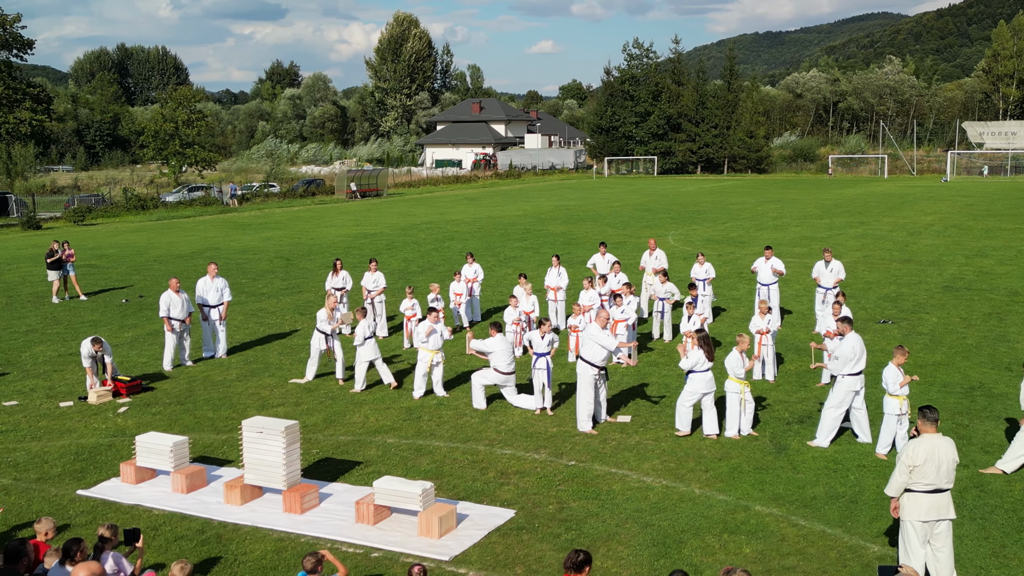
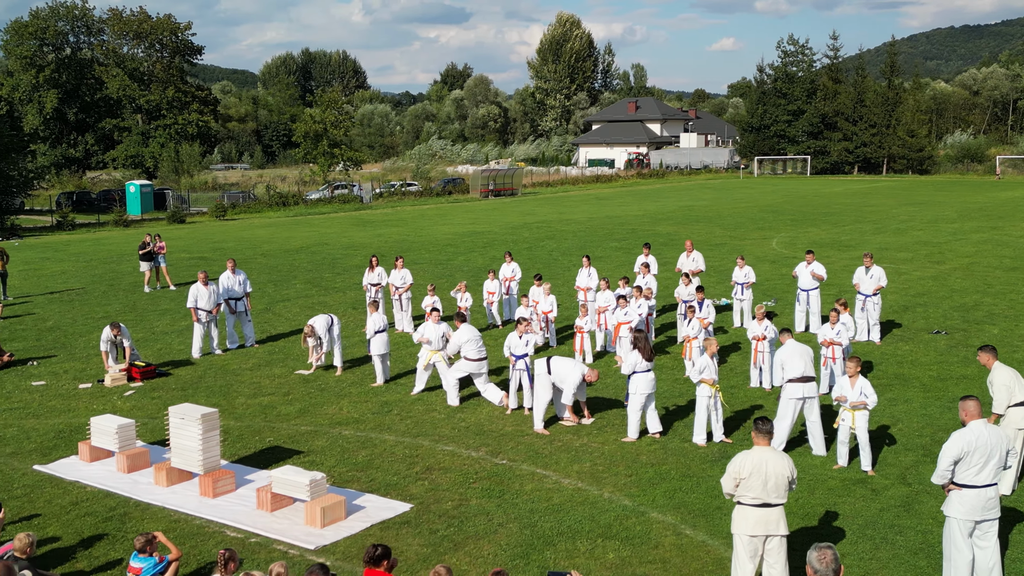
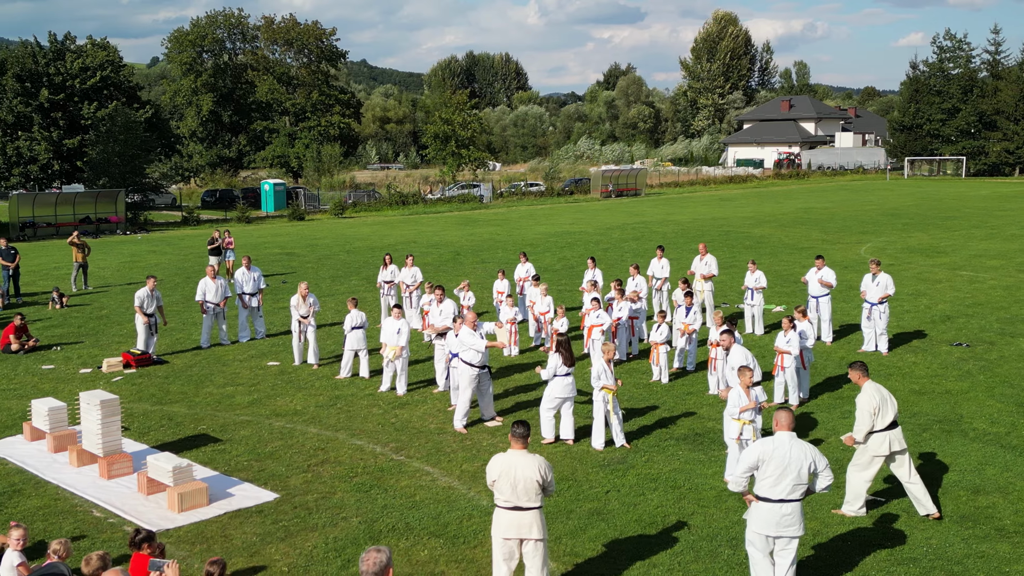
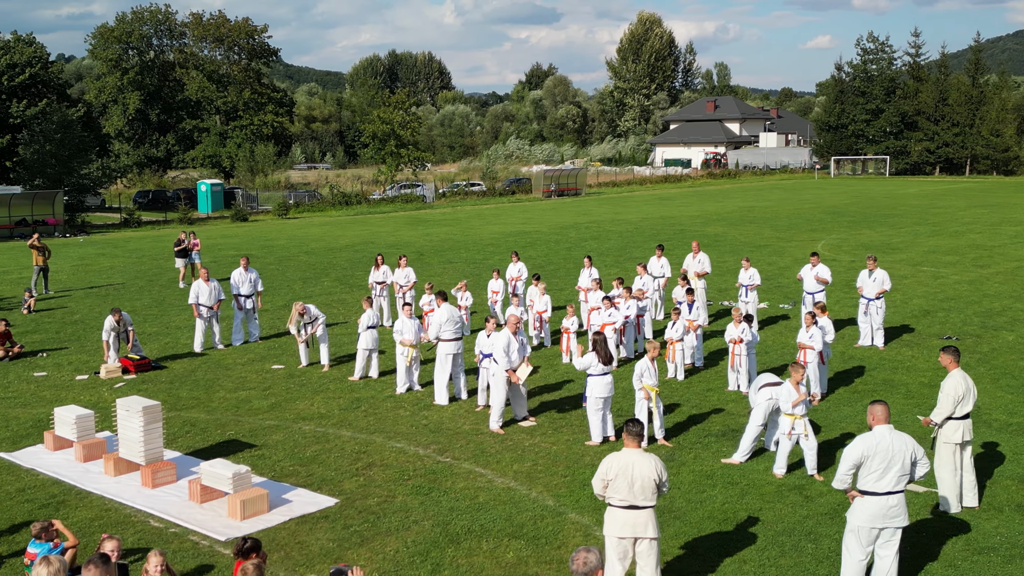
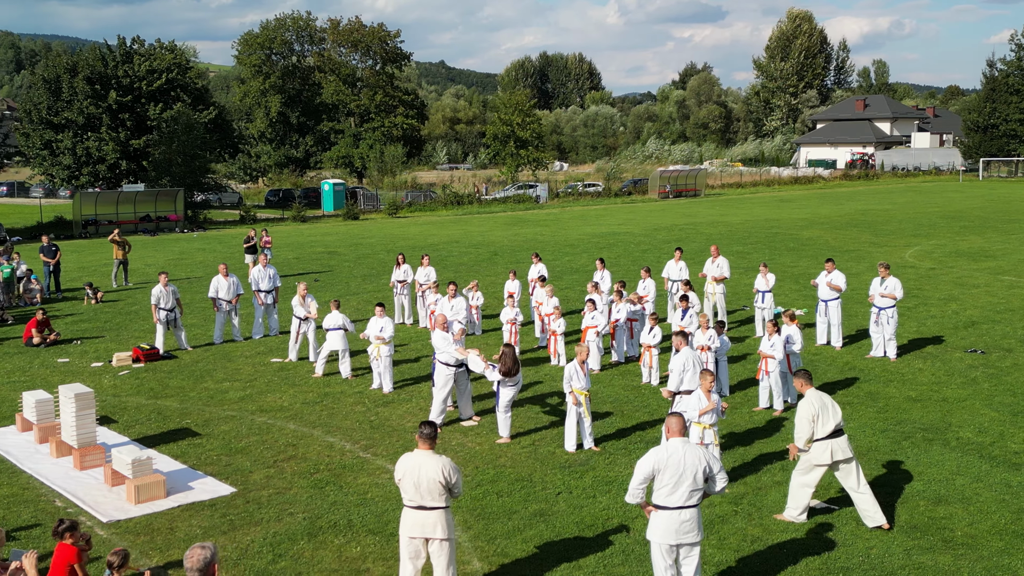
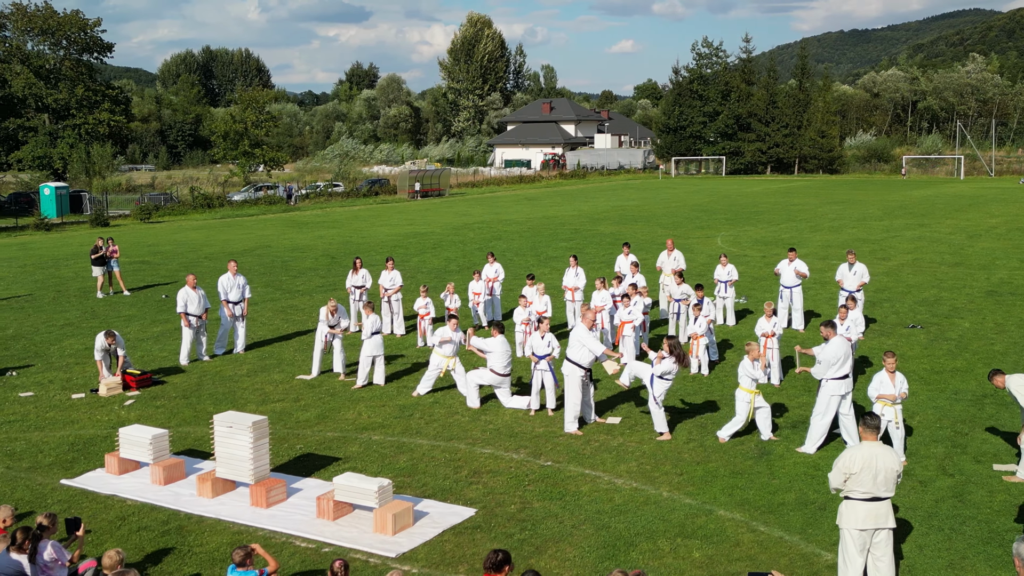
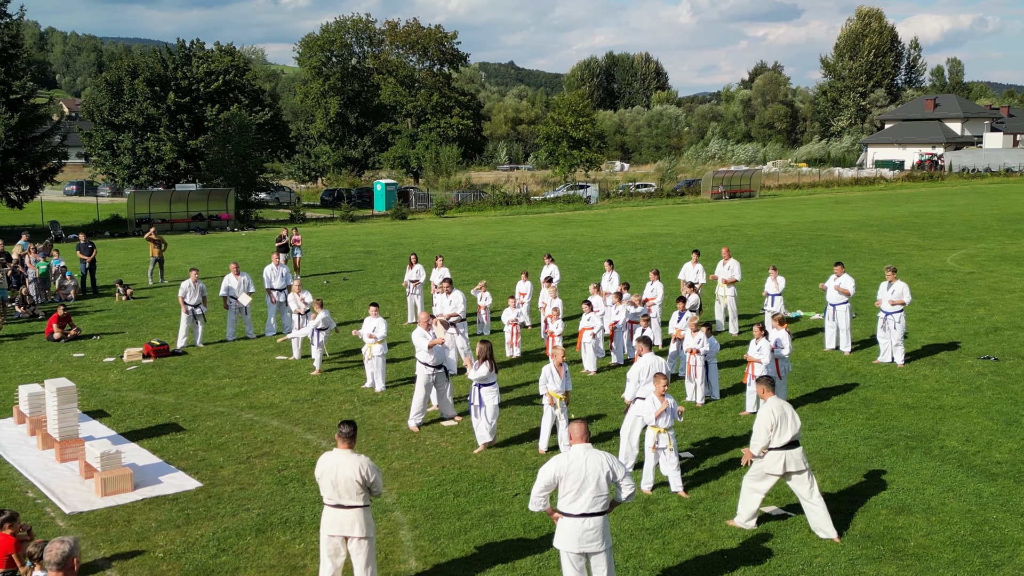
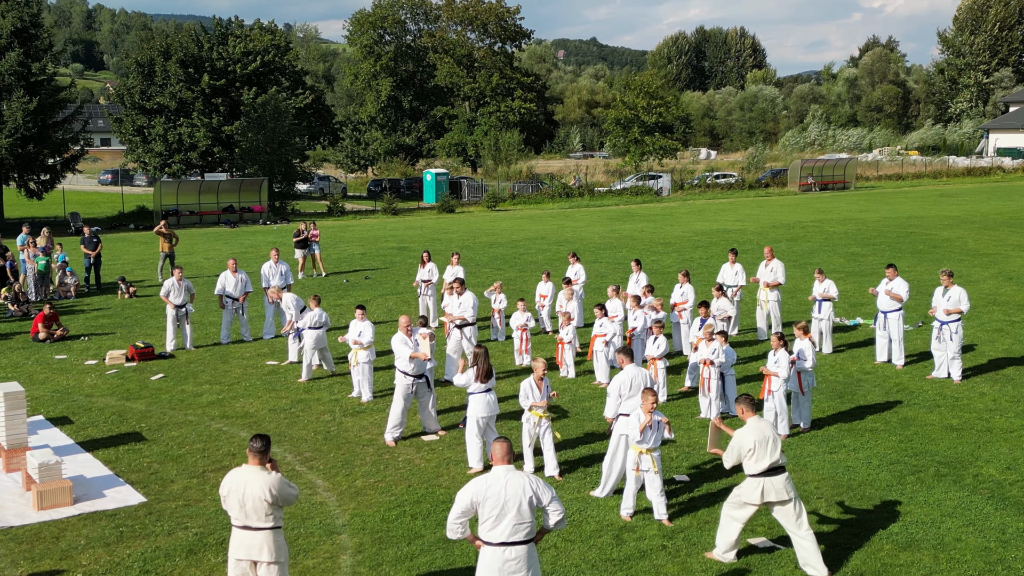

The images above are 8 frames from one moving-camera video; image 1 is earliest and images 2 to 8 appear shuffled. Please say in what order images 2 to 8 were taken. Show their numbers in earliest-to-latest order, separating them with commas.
6, 2, 4, 3, 5, 7, 8
